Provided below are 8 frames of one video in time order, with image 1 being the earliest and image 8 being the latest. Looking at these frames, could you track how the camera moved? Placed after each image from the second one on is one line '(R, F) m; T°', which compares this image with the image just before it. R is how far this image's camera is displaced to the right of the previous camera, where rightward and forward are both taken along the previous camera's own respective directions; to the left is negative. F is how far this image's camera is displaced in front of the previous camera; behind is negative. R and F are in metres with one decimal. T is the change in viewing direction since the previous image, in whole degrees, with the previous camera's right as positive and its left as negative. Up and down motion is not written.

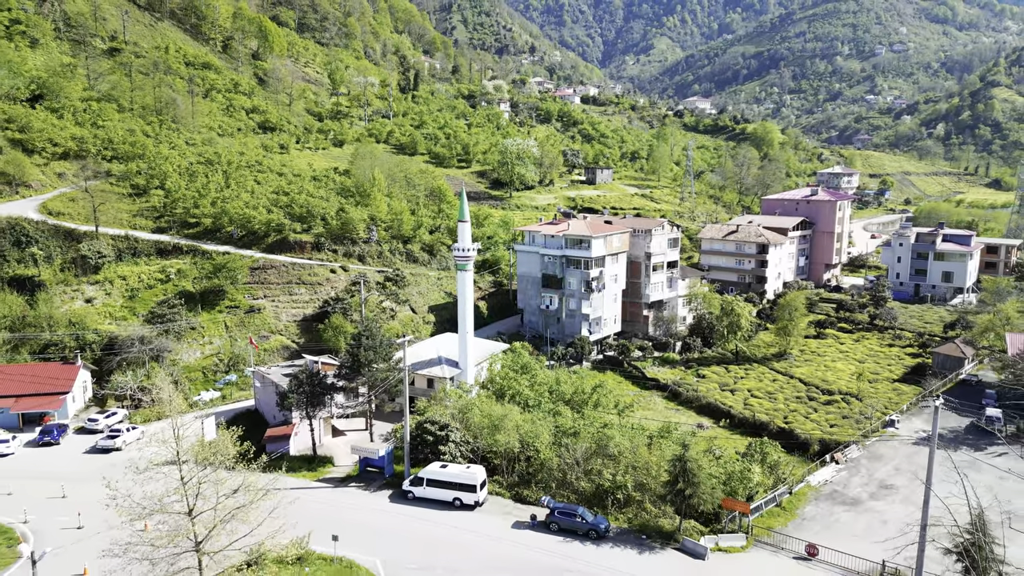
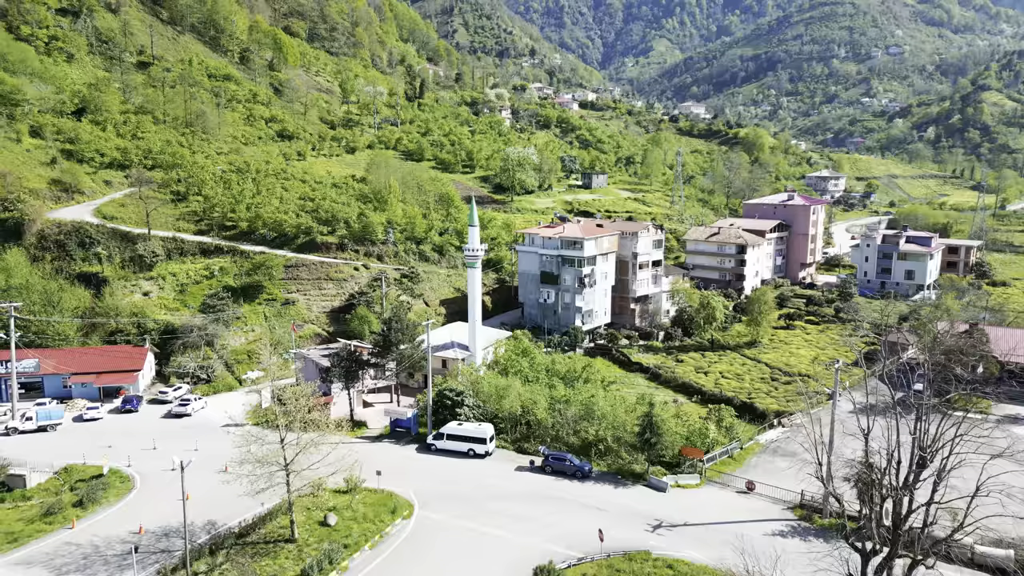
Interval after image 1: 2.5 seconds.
(-0.1, -4.8) m; 0°
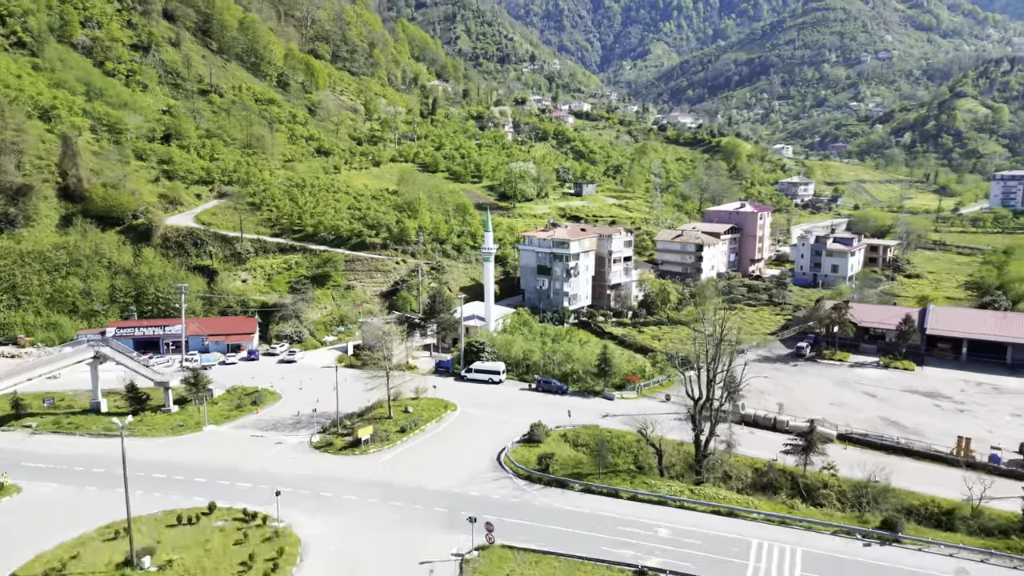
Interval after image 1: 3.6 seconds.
(-0.2, -13.0) m; 0°
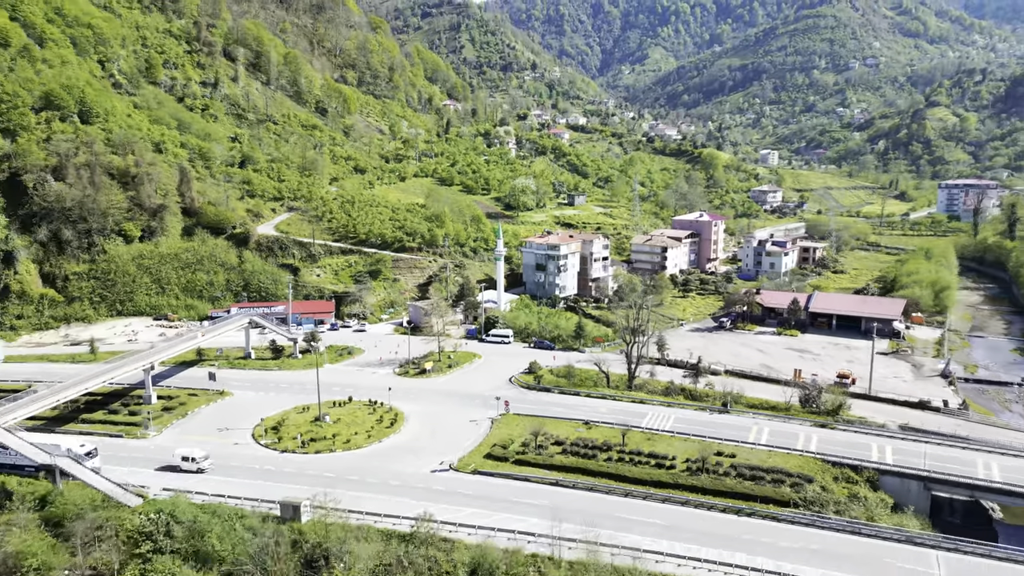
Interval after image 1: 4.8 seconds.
(-0.3, -17.5) m; 0°
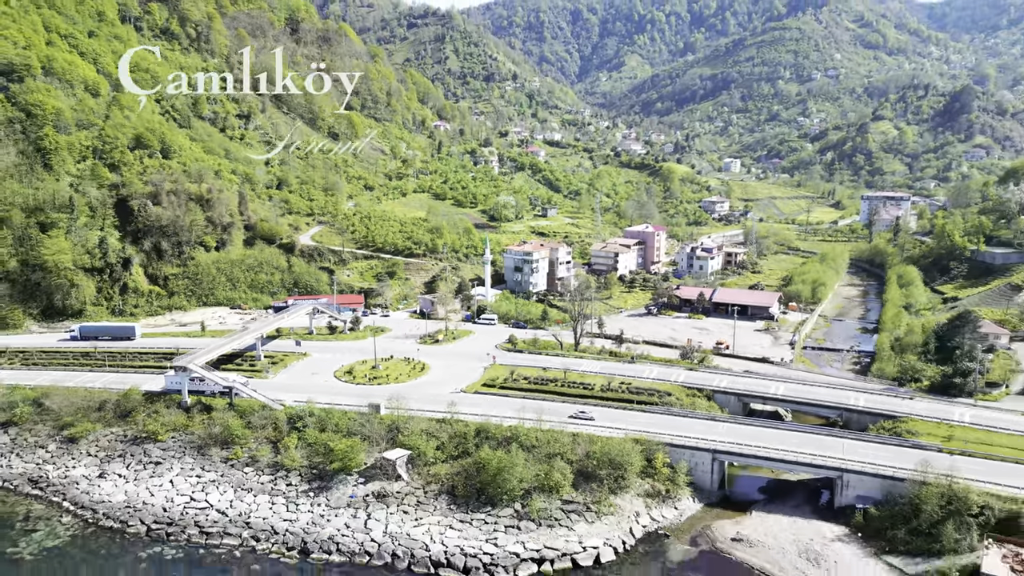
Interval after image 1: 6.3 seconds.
(-0.3, -21.6) m; +1°
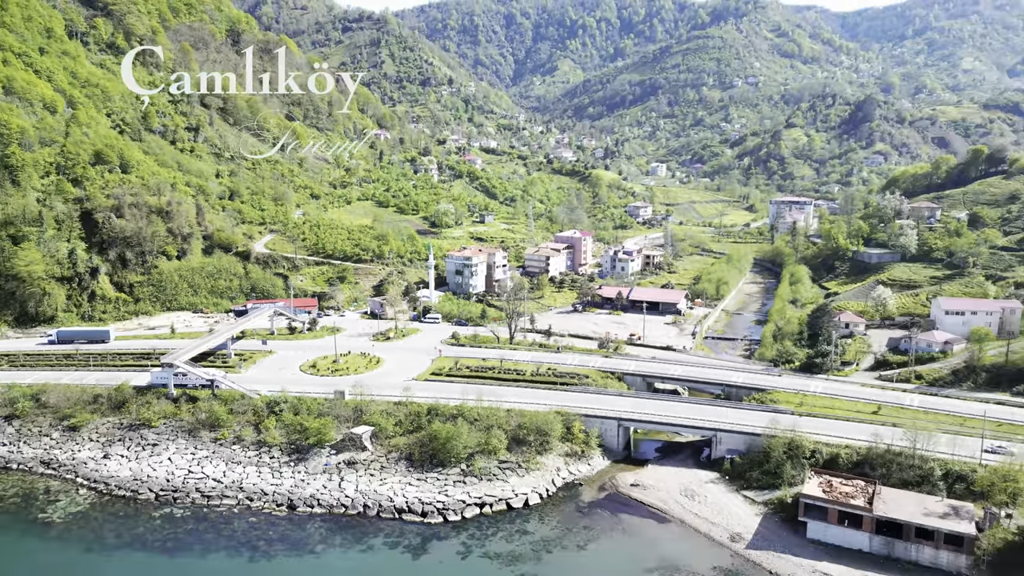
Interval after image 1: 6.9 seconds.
(-0.4, -9.9) m; +5°
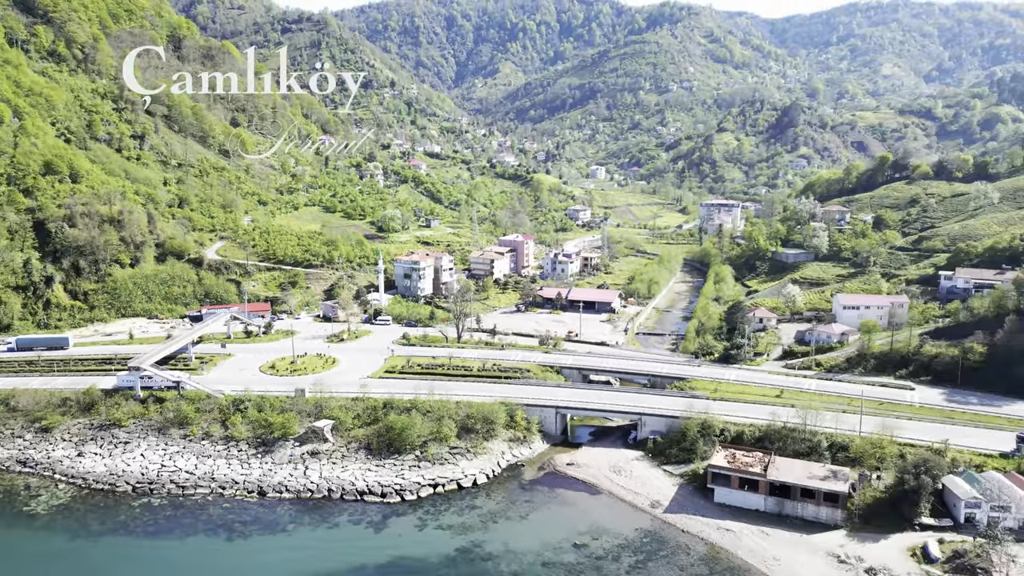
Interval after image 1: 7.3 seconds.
(-0.2, -6.0) m; +4°
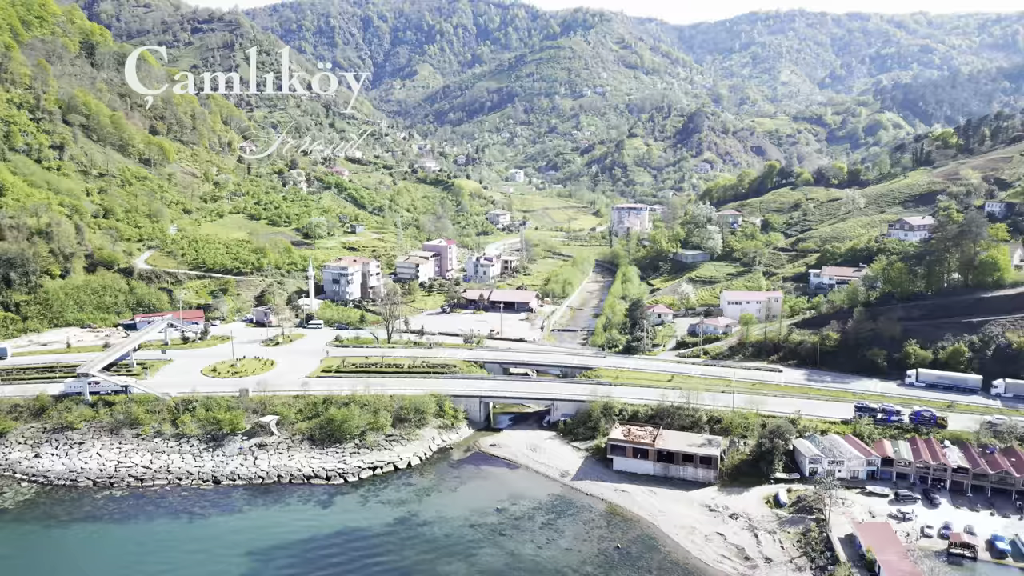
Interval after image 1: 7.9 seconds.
(-0.4, -8.1) m; +6°
